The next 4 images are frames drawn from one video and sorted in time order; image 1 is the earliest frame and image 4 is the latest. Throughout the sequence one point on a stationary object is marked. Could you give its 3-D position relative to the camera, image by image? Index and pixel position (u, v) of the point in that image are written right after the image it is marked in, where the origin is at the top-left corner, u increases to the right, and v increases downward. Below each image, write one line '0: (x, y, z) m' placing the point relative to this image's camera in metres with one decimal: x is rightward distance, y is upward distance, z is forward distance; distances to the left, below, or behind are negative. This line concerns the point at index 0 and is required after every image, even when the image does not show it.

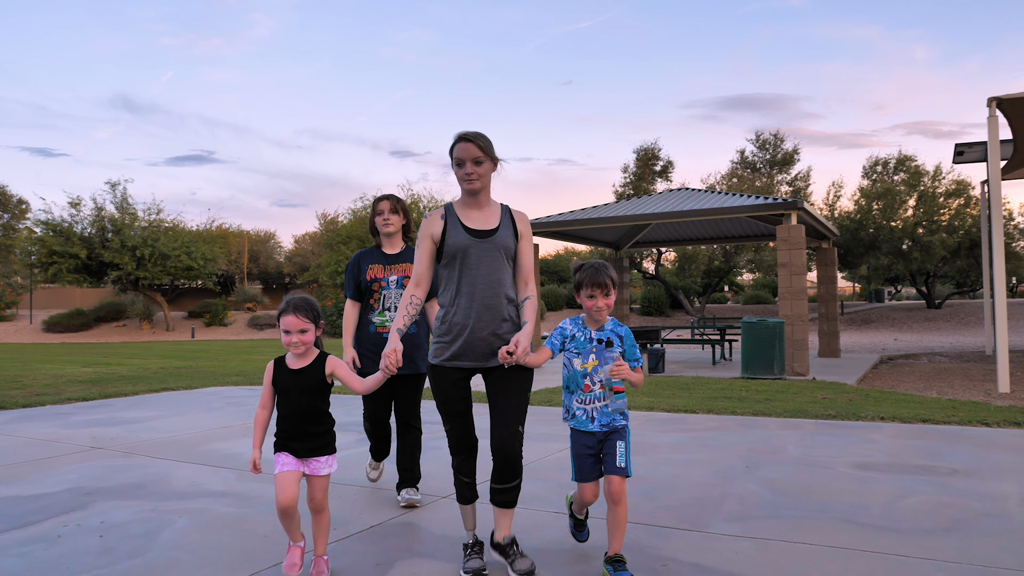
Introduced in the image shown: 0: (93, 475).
0: (-2.9, -1.3, +4.8) m
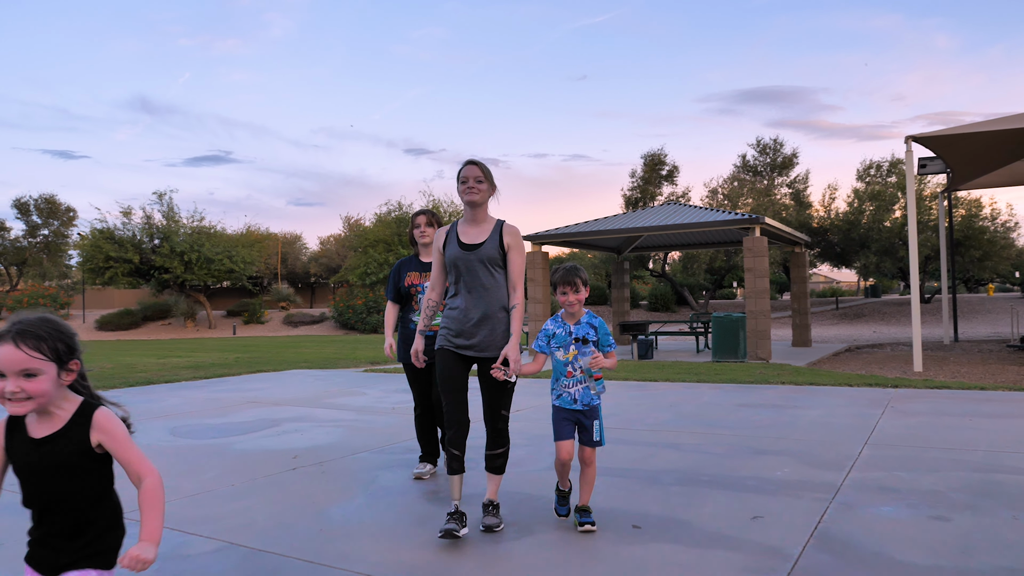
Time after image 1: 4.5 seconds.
0: (-2.7, -1.4, +7.6) m
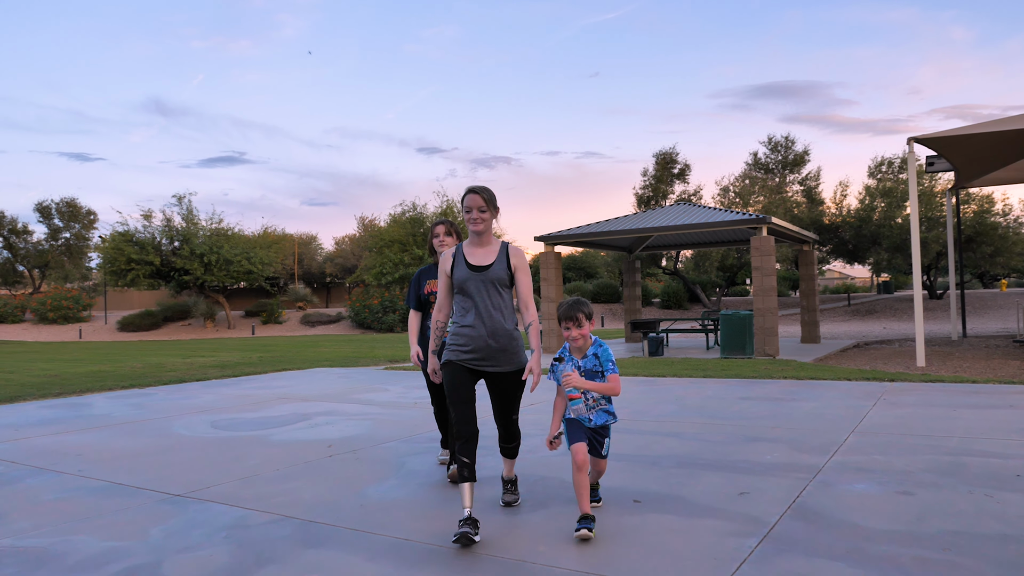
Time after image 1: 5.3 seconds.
0: (-2.5, -1.4, +8.1) m
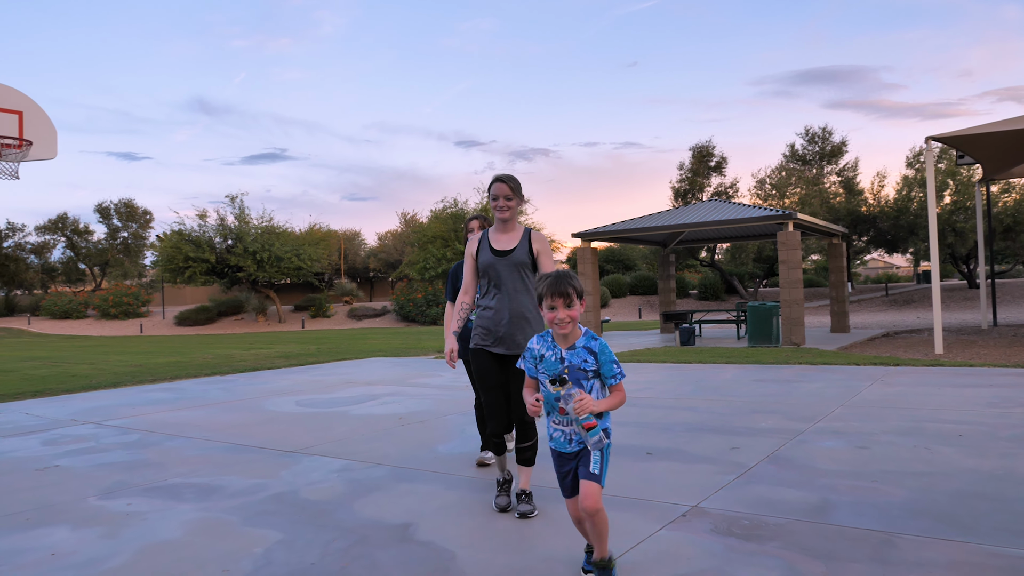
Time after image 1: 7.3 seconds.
0: (-2.0, -1.4, +9.4) m
